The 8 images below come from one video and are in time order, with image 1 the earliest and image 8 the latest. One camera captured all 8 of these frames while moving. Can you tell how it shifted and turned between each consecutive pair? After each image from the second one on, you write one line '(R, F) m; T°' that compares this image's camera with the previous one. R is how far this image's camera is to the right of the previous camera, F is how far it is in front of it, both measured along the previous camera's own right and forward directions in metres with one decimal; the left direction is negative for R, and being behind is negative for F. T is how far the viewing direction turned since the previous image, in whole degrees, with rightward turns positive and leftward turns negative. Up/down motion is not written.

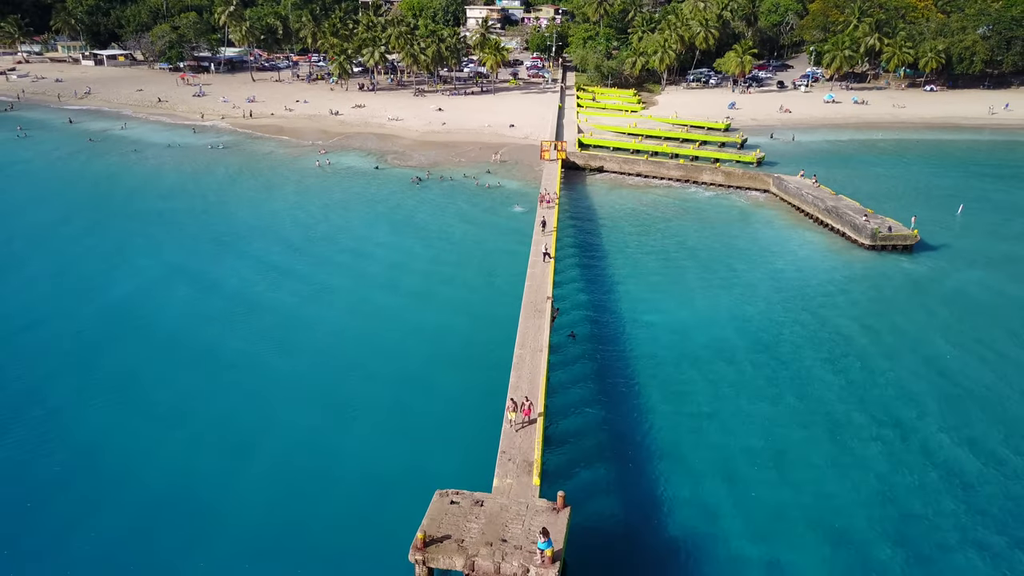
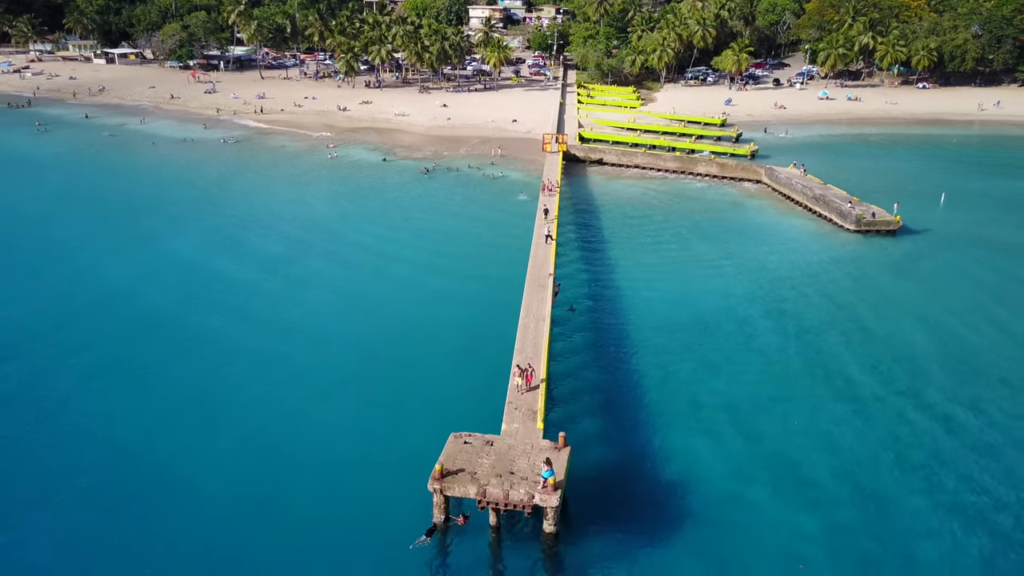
(-0.1, -1.9) m; 0°
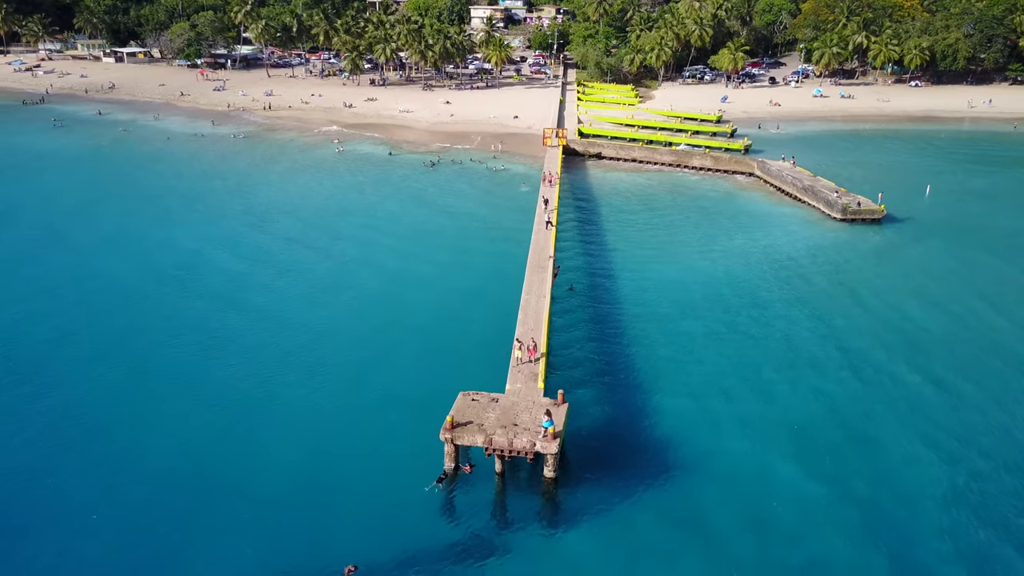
(-0.1, -1.7) m; 0°
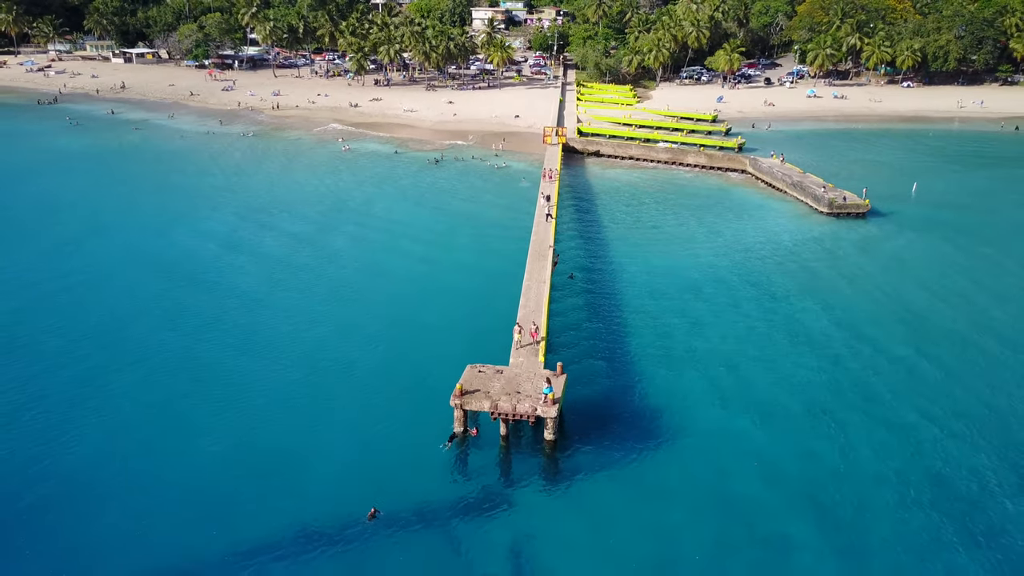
(-0.1, -1.8) m; 0°
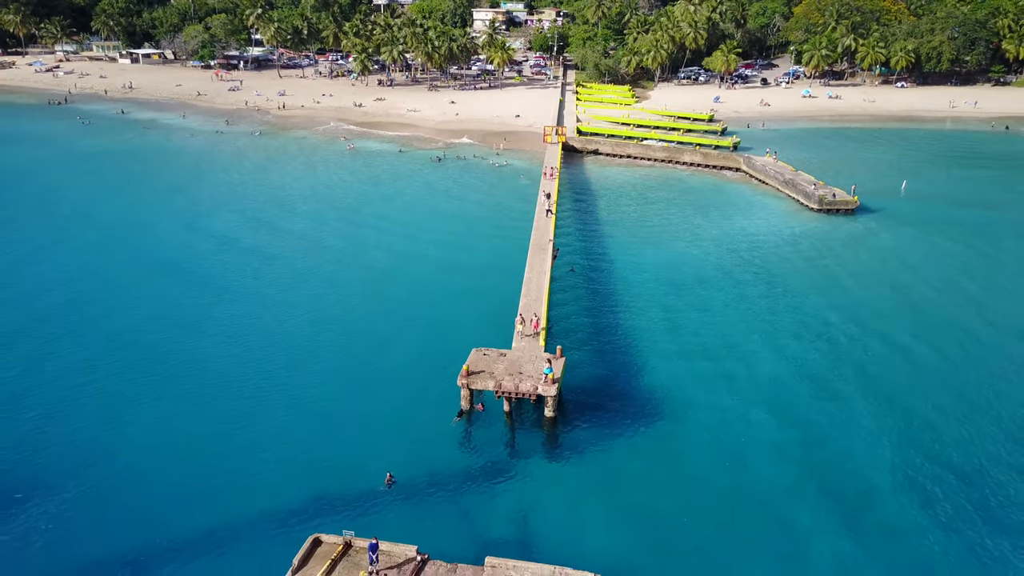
(-0.1, -1.5) m; 0°
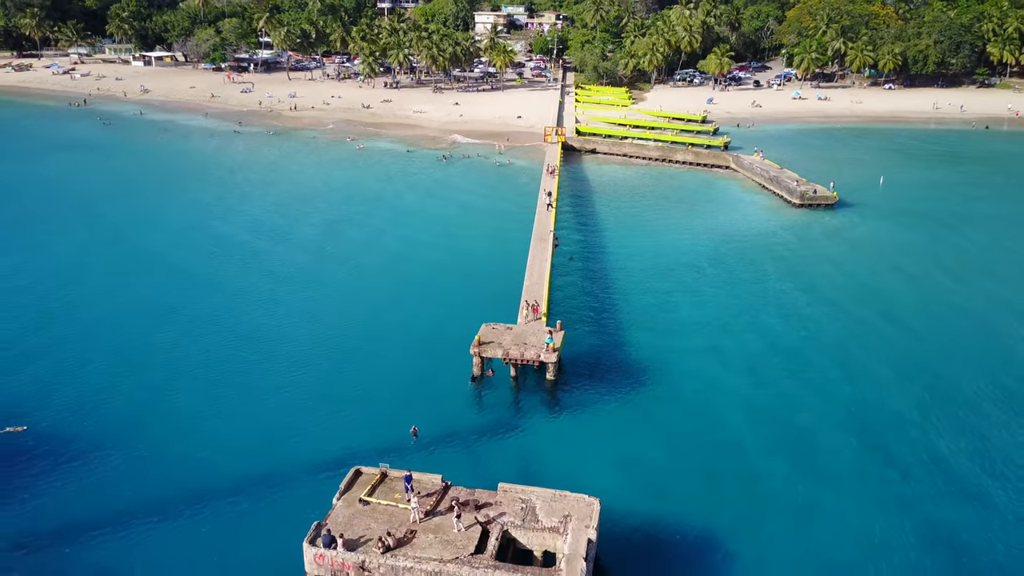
(-0.2, -3.0) m; 0°
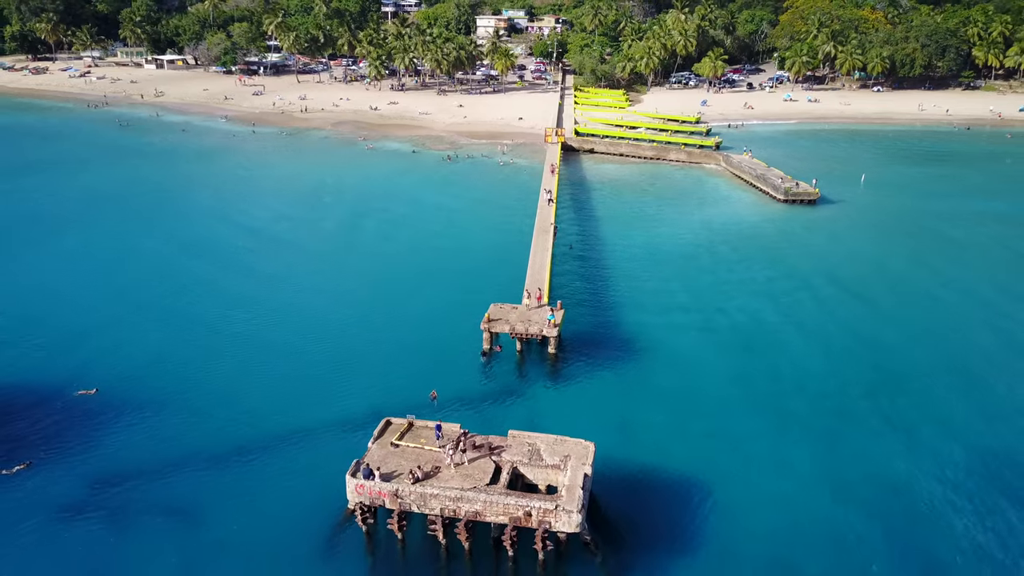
(-0.3, -3.0) m; 0°
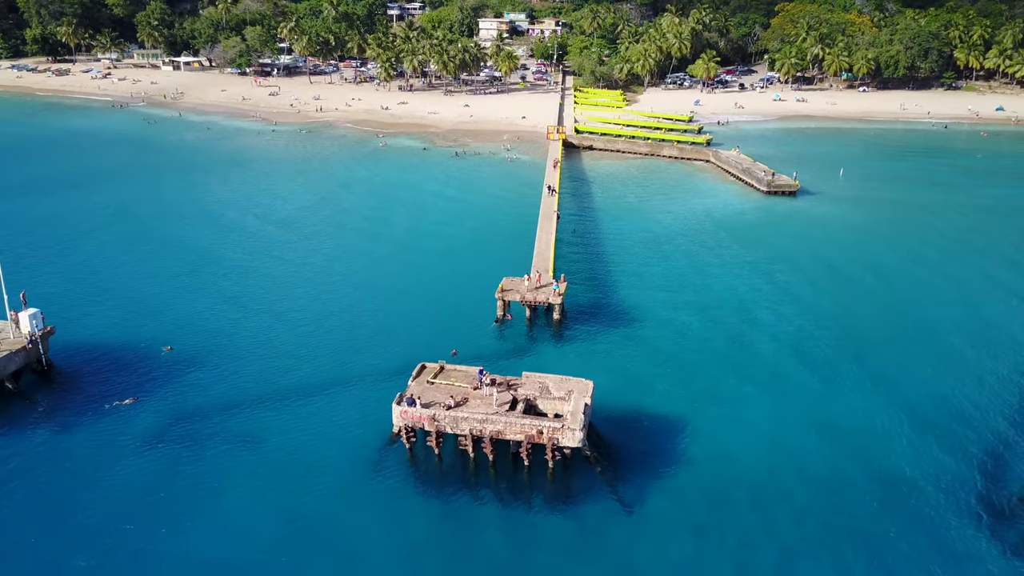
(-0.5, -4.4) m; 0°
